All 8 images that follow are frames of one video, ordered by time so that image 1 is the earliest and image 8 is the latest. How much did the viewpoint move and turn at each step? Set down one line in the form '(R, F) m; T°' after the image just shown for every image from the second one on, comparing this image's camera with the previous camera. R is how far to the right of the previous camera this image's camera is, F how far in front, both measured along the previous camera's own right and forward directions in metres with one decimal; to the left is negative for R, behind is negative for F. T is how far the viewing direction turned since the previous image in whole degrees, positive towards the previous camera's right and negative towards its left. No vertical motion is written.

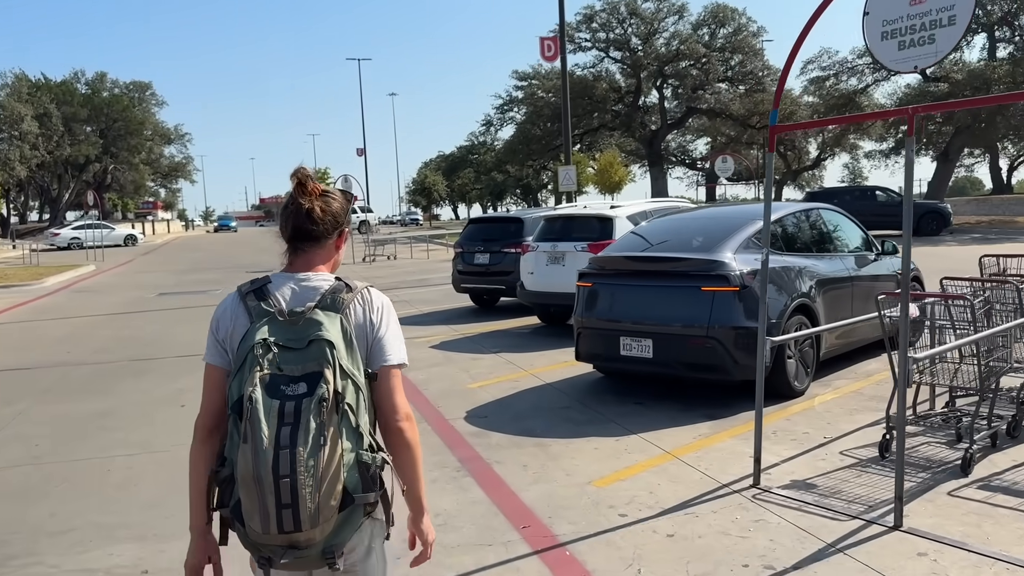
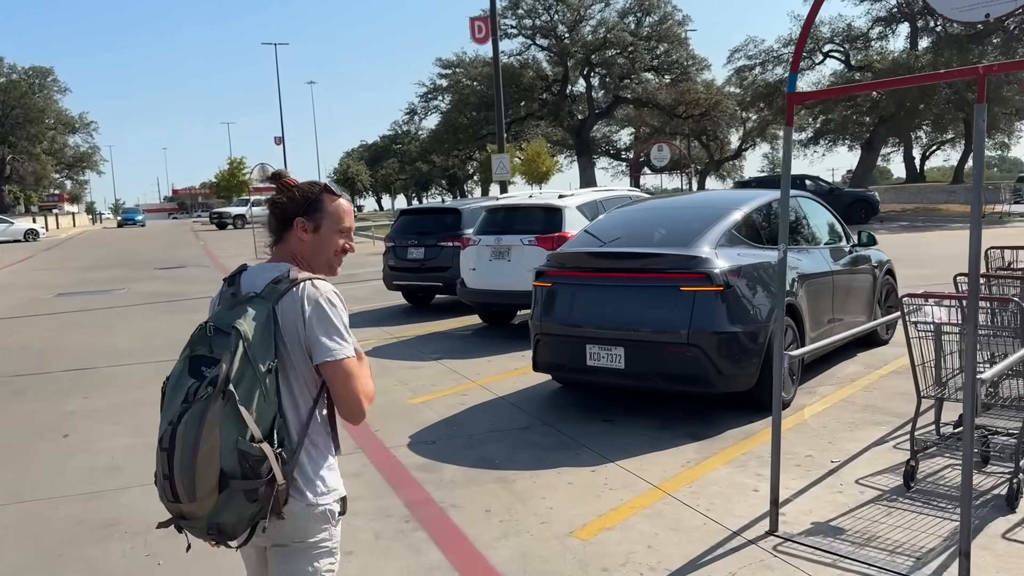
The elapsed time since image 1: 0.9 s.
(-0.2, +0.9) m; +5°
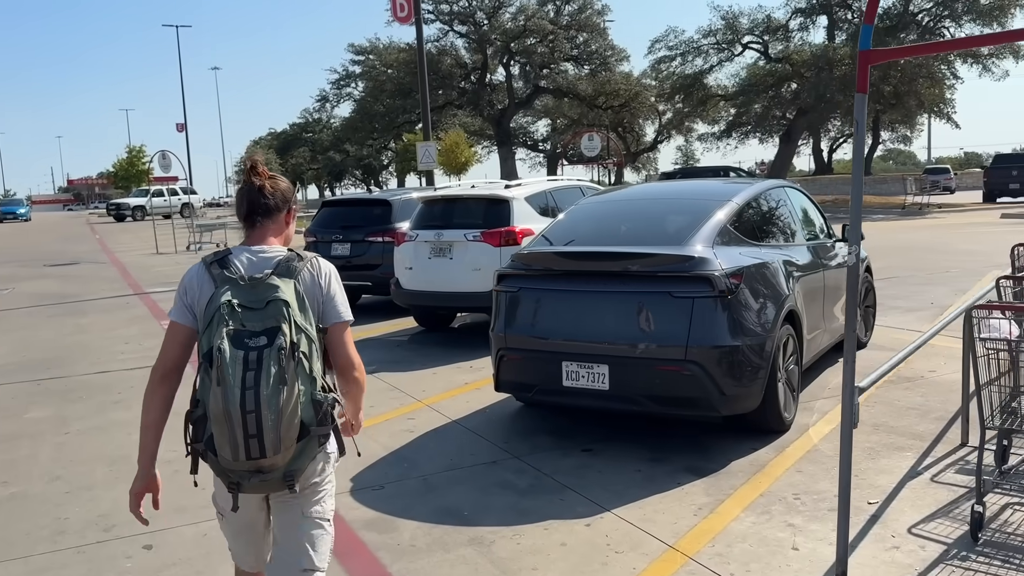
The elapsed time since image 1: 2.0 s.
(-0.3, +1.0) m; +6°
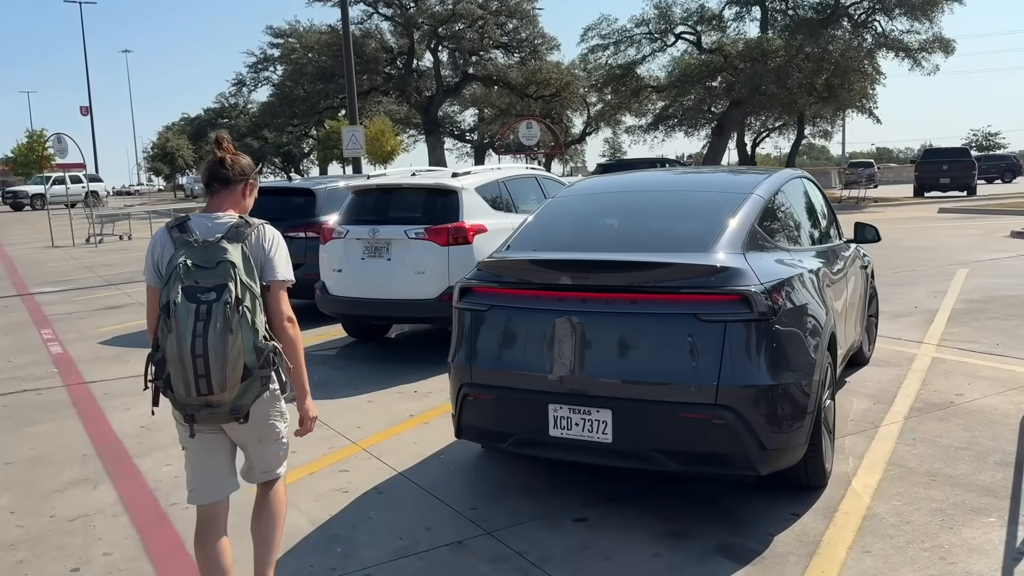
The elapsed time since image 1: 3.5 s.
(-0.2, +1.2) m; +5°
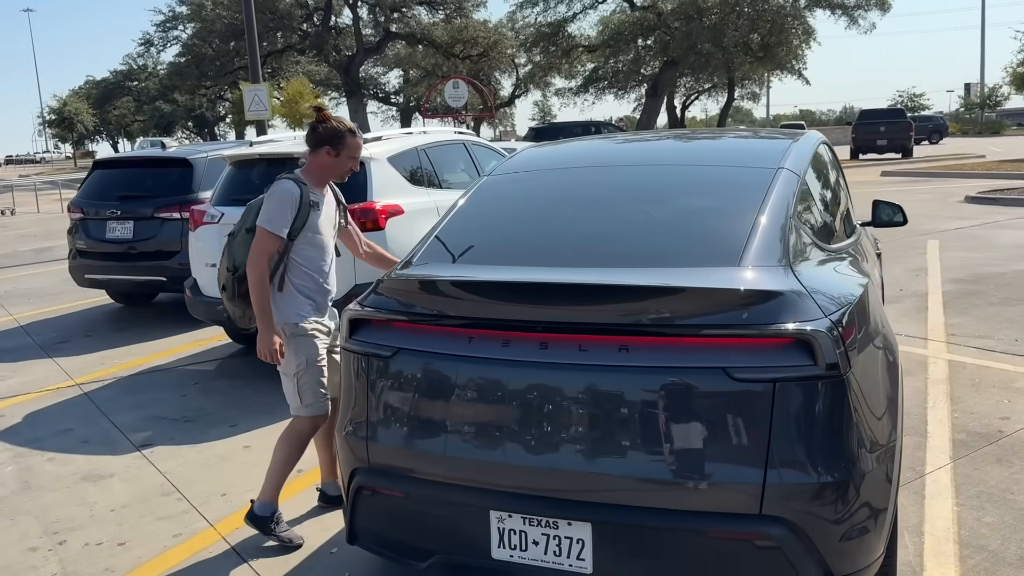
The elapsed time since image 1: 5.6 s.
(0.0, +1.4) m; +4°
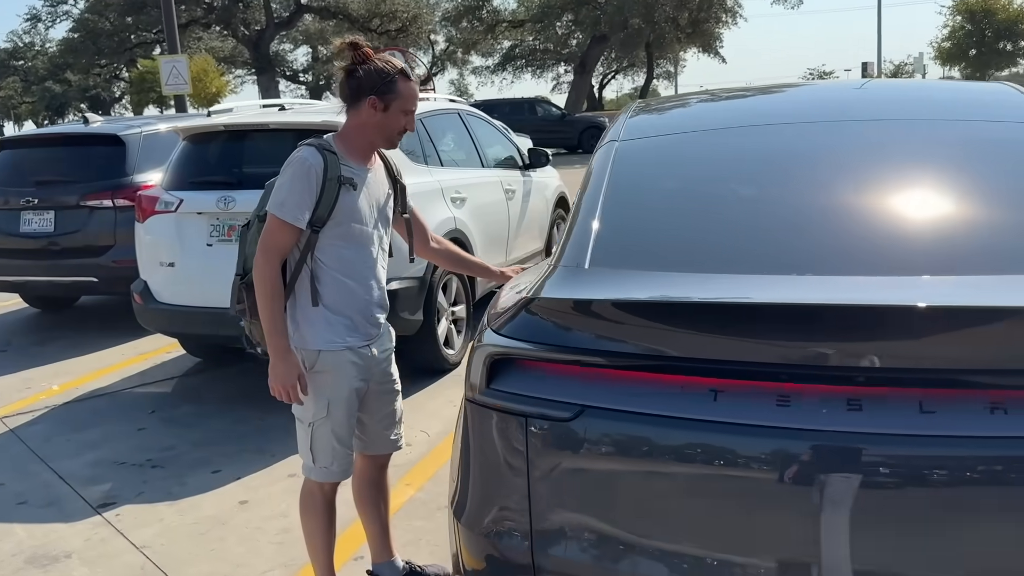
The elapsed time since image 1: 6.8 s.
(-0.6, +1.0) m; +6°
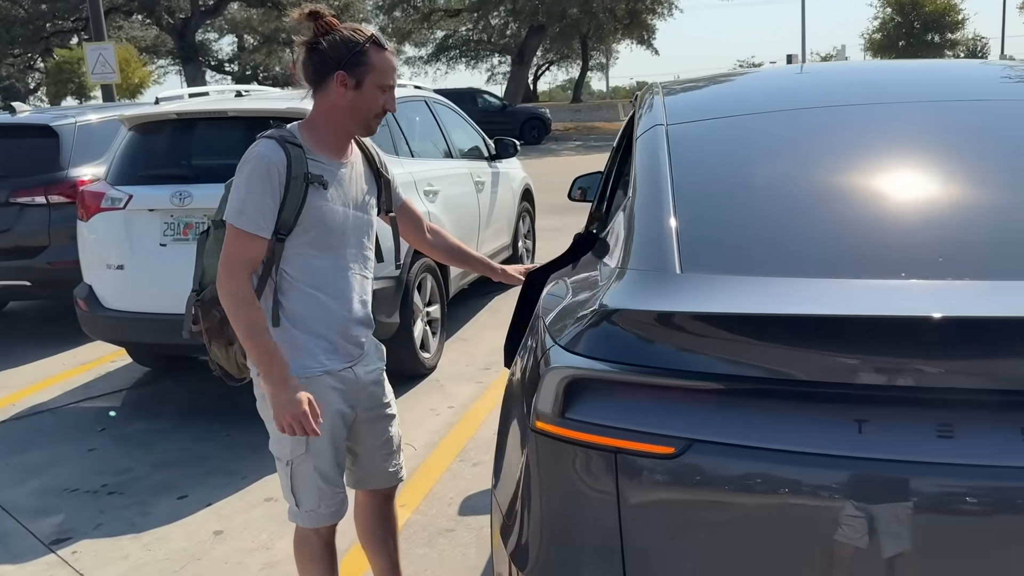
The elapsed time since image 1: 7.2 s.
(-0.2, +0.3) m; +4°
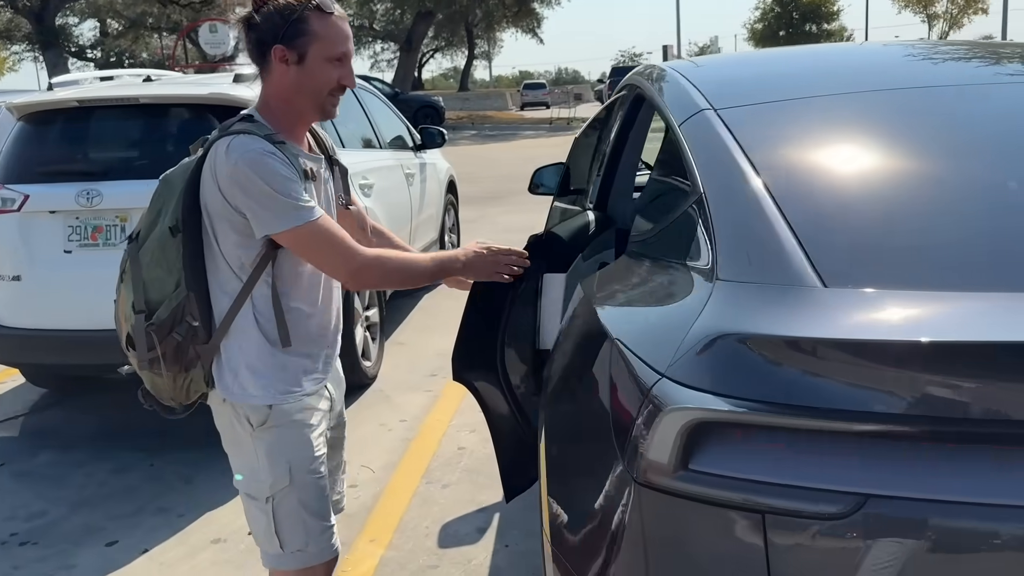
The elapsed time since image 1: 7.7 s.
(-0.3, +0.3) m; +7°
